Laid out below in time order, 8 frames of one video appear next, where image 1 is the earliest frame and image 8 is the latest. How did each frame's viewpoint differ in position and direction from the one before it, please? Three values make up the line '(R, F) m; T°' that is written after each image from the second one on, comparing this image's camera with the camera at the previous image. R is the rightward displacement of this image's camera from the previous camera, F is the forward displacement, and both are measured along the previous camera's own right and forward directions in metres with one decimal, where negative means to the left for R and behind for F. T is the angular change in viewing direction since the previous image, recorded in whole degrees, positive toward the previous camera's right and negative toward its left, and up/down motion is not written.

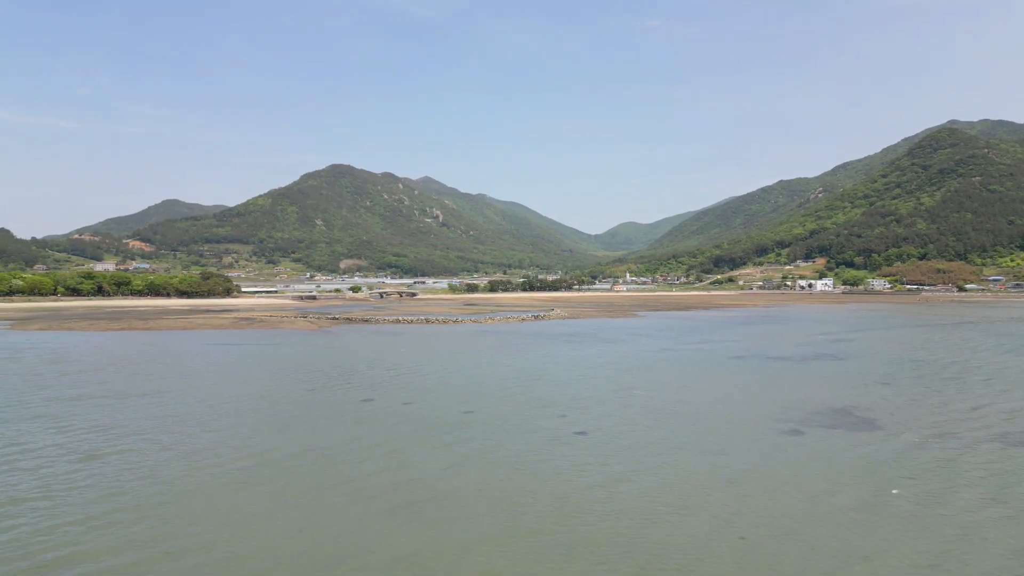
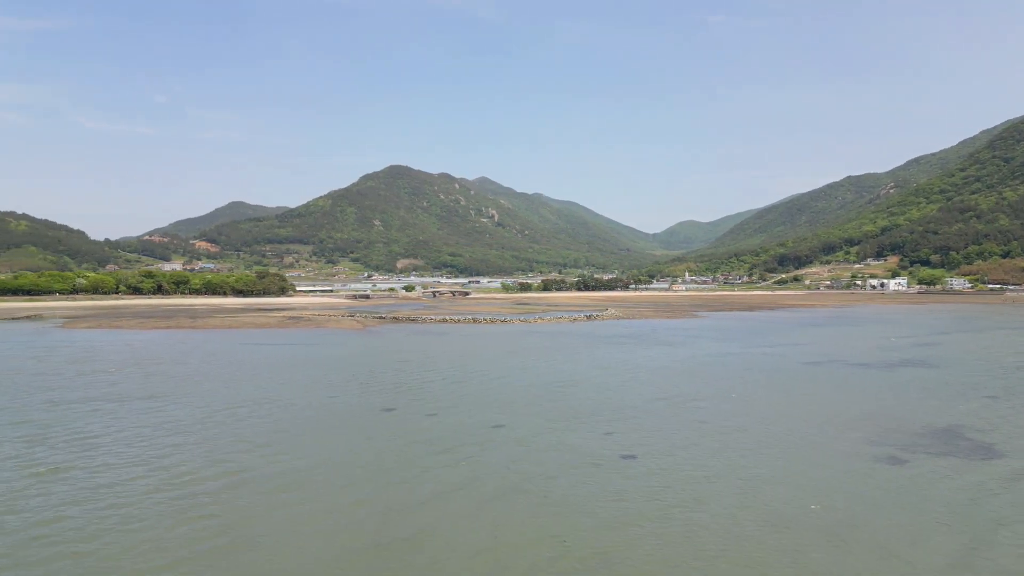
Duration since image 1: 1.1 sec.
(+0.6, +2.4) m; -5°
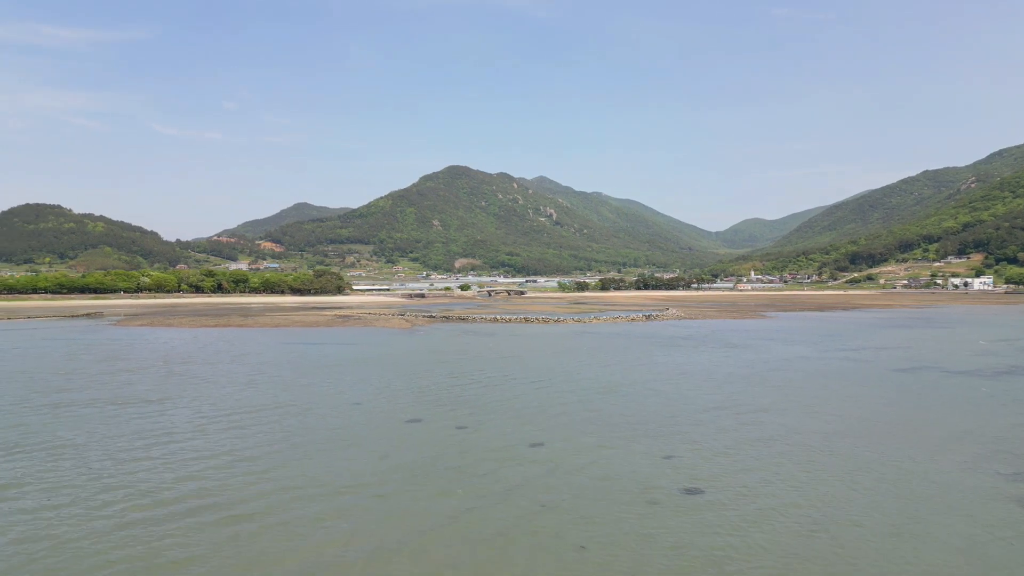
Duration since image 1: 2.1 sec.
(+0.5, +2.4) m; -5°
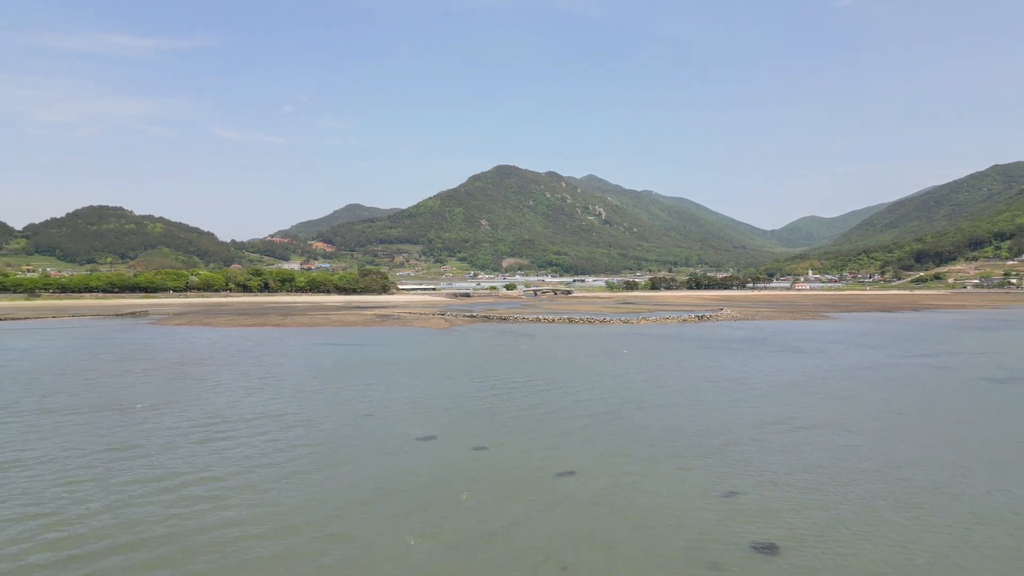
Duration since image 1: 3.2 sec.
(+0.4, +2.4) m; -4°
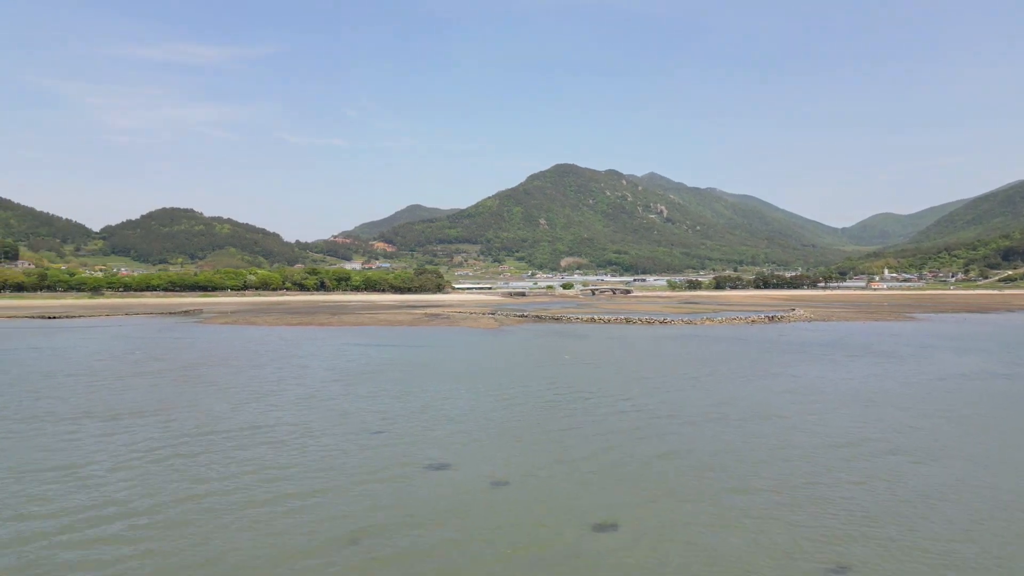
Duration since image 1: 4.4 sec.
(+0.4, +2.8) m; -5°
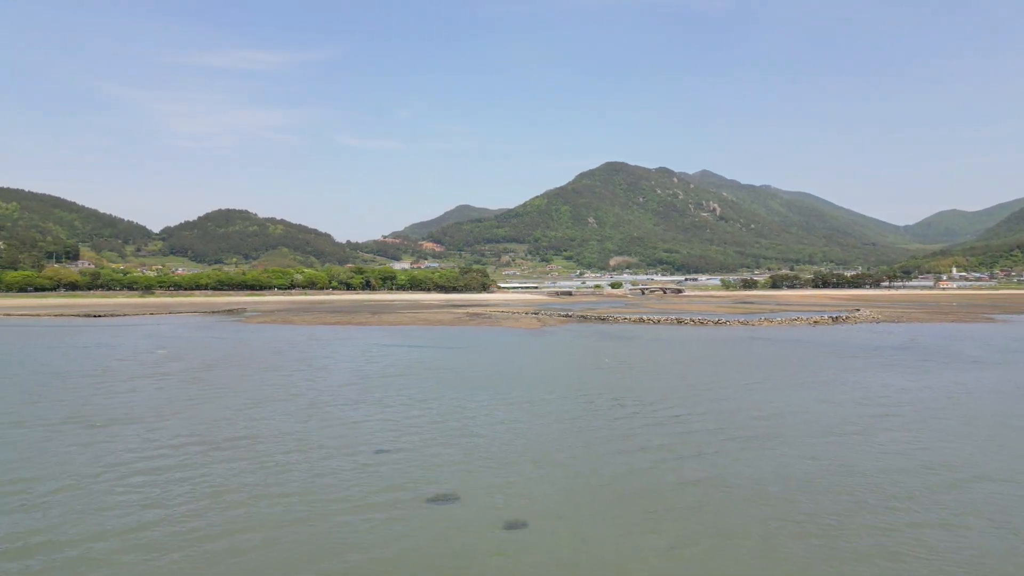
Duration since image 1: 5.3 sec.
(+0.3, +2.1) m; -4°
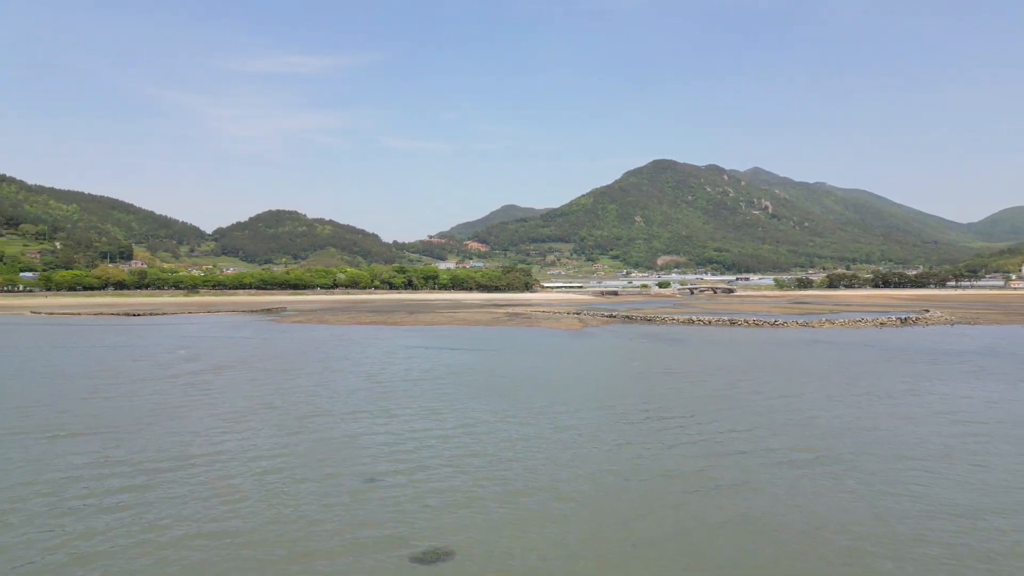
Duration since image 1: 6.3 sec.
(+0.4, +2.2) m; -4°
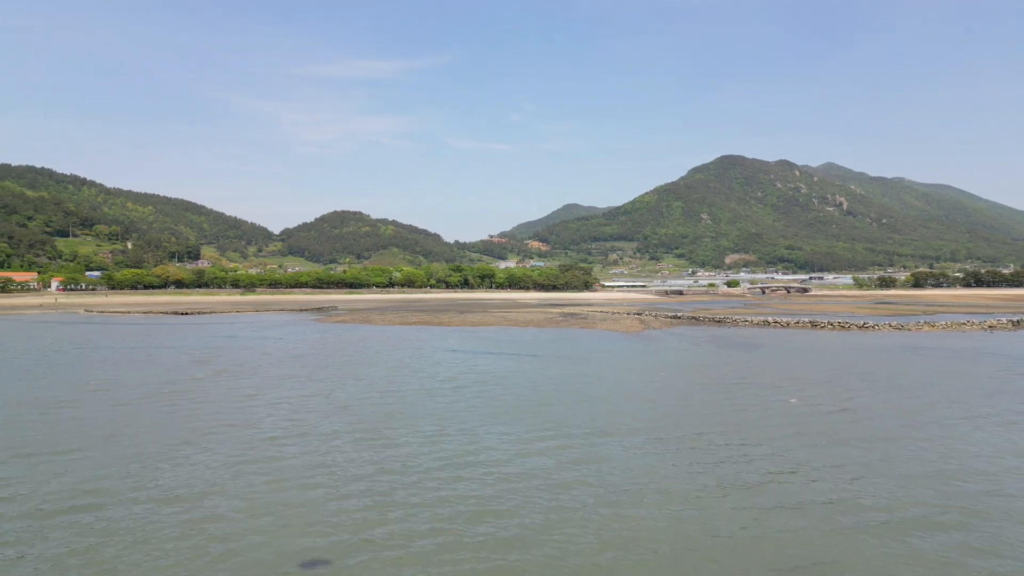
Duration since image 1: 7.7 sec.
(+0.5, +3.3) m; -5°
